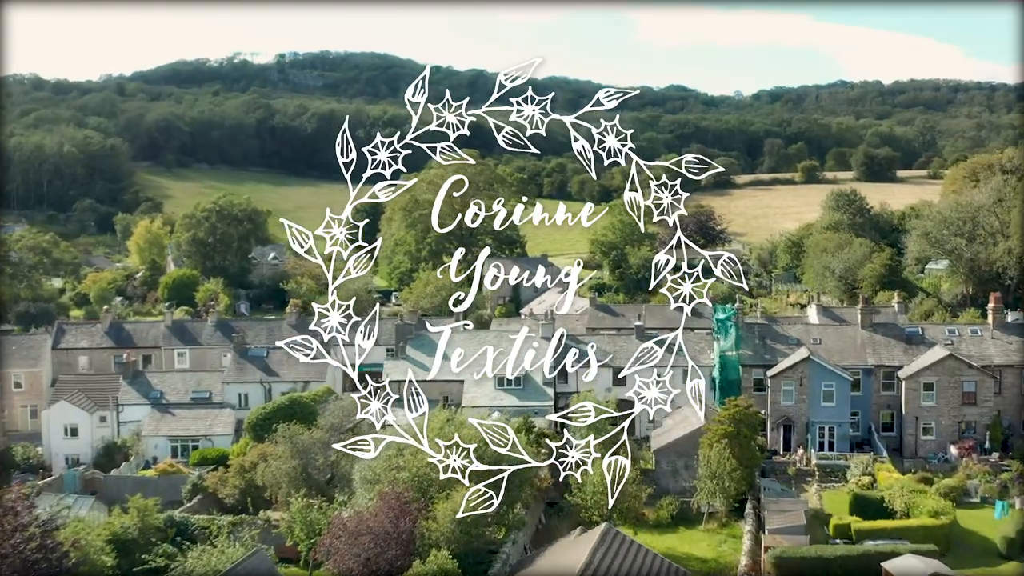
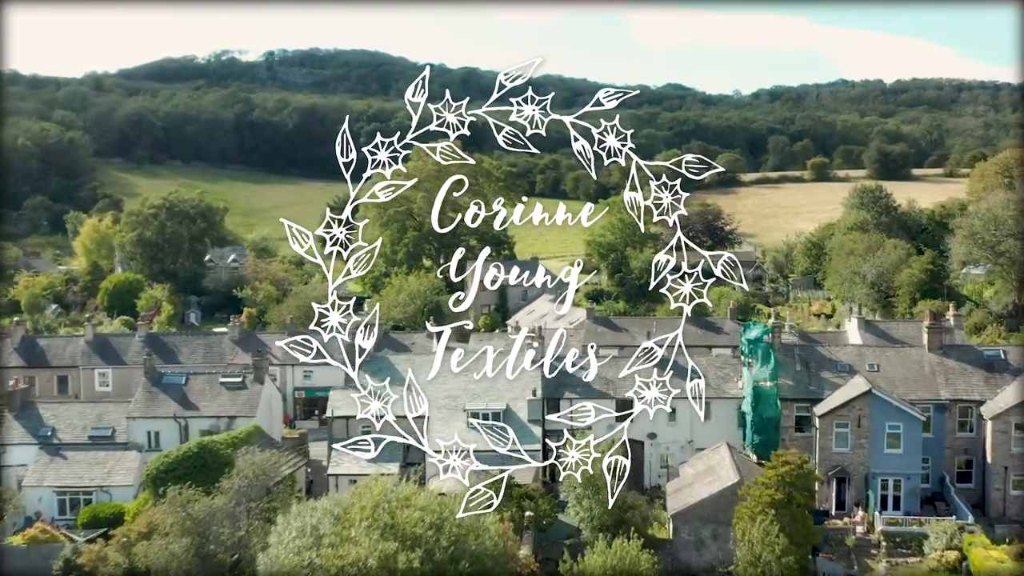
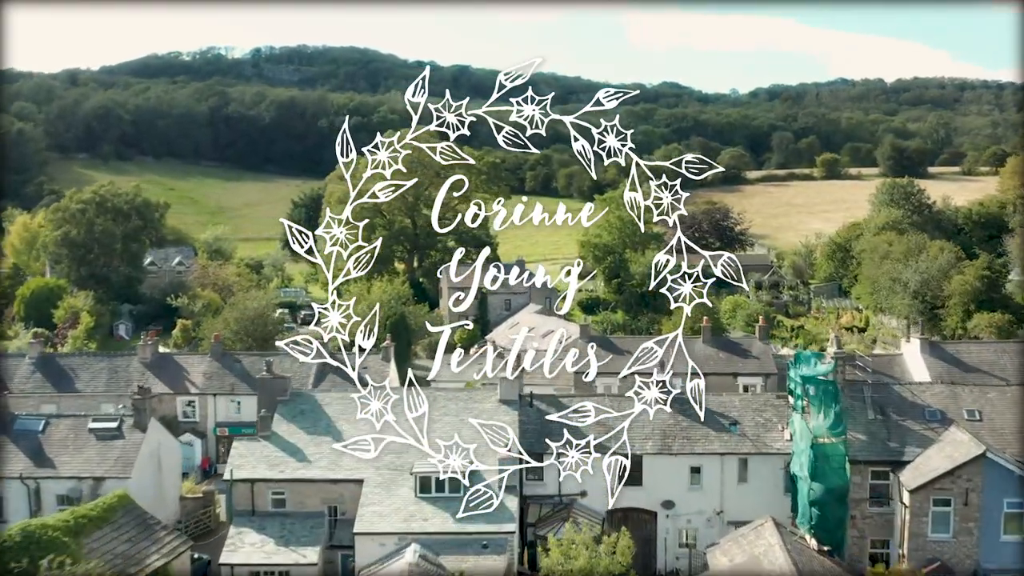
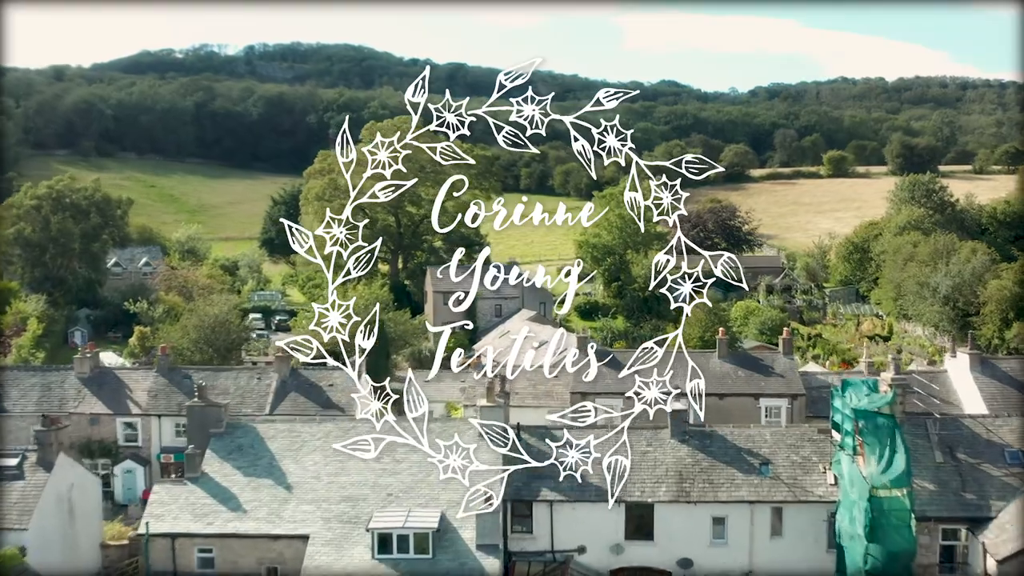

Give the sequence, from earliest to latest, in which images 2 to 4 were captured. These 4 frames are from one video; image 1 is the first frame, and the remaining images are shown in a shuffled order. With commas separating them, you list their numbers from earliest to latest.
2, 3, 4
